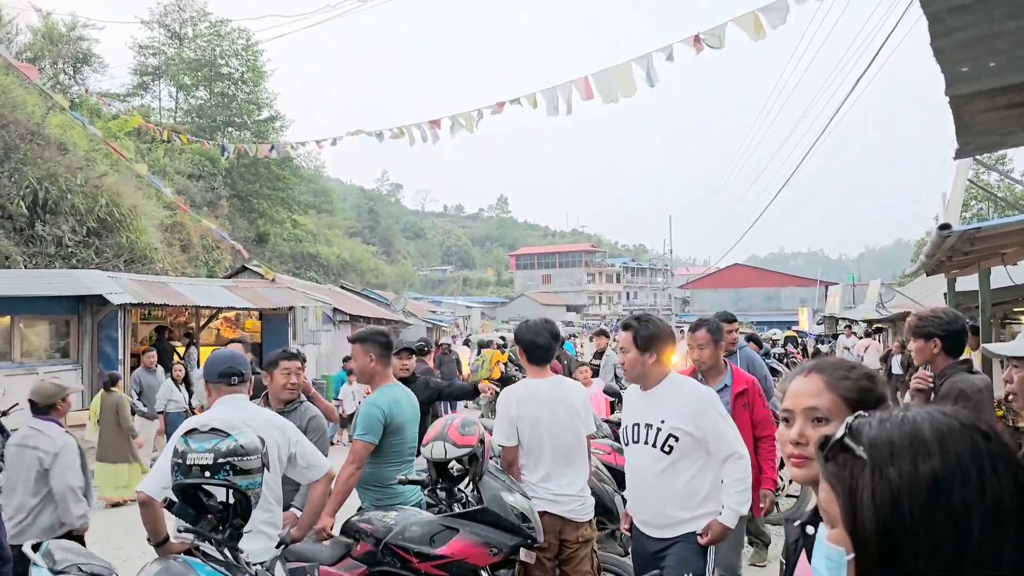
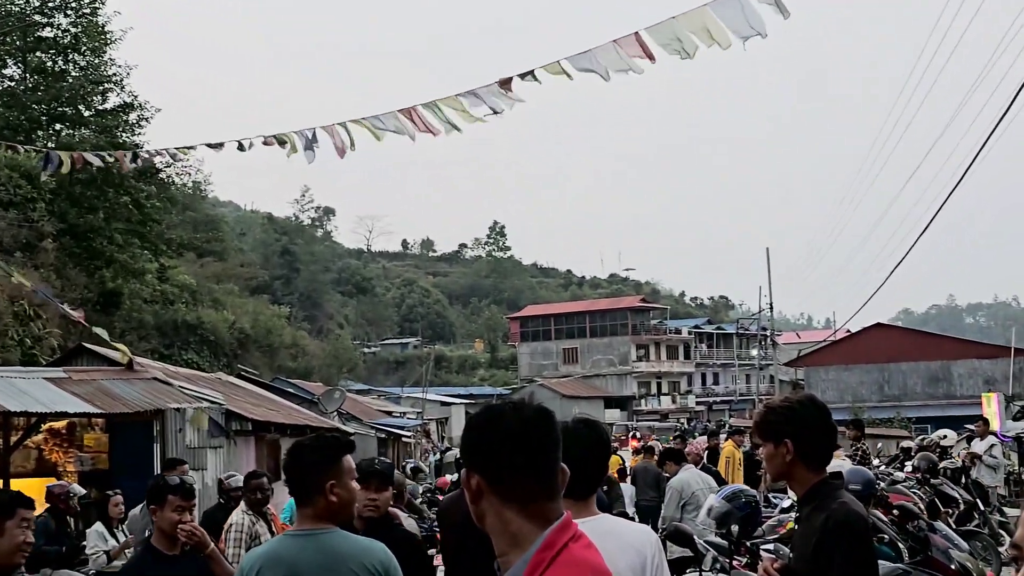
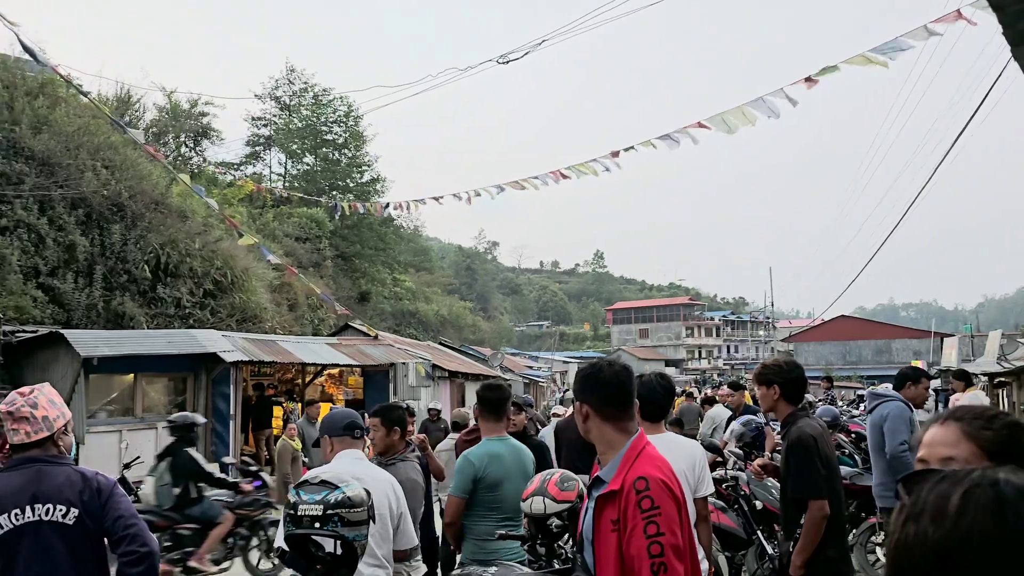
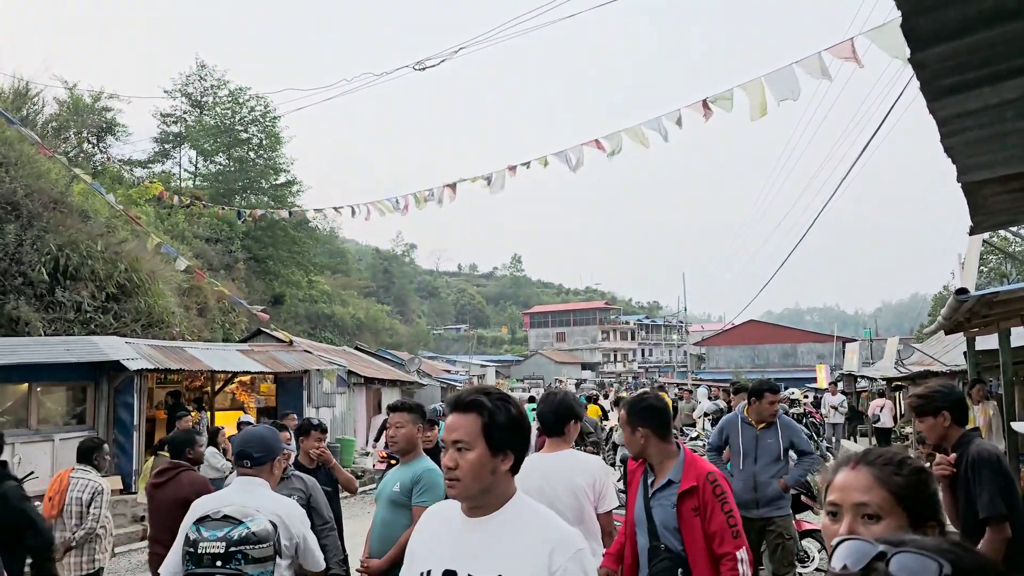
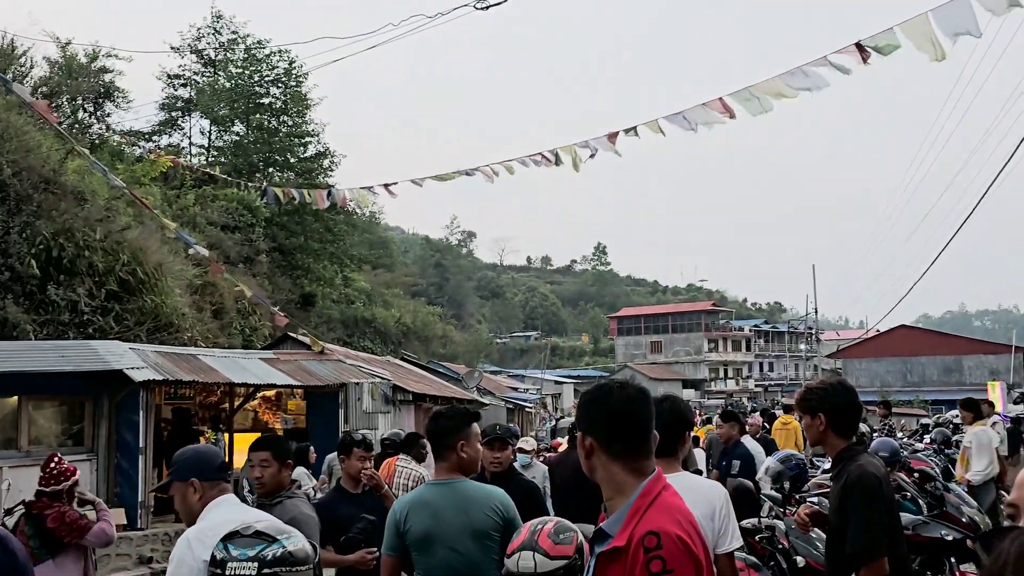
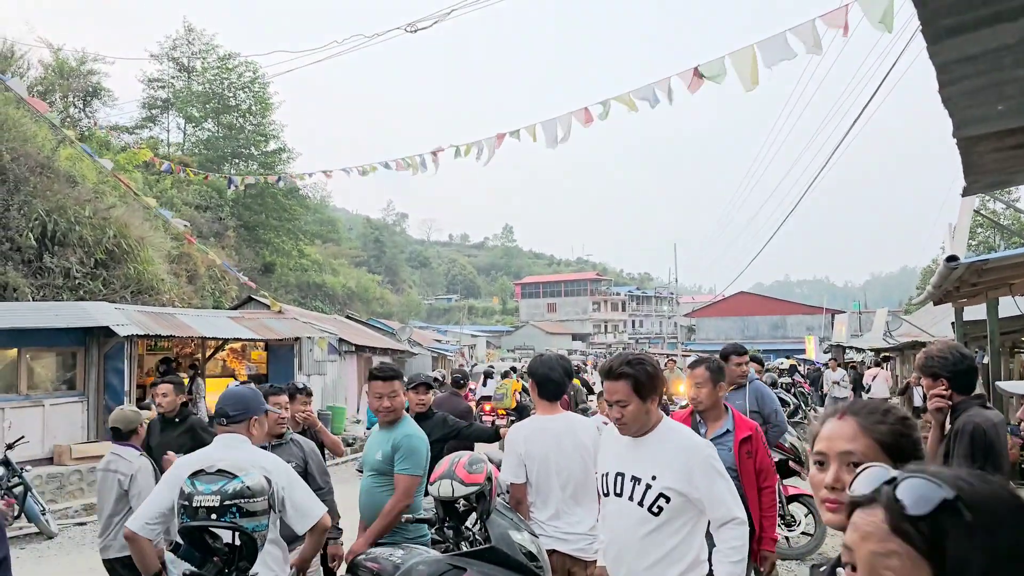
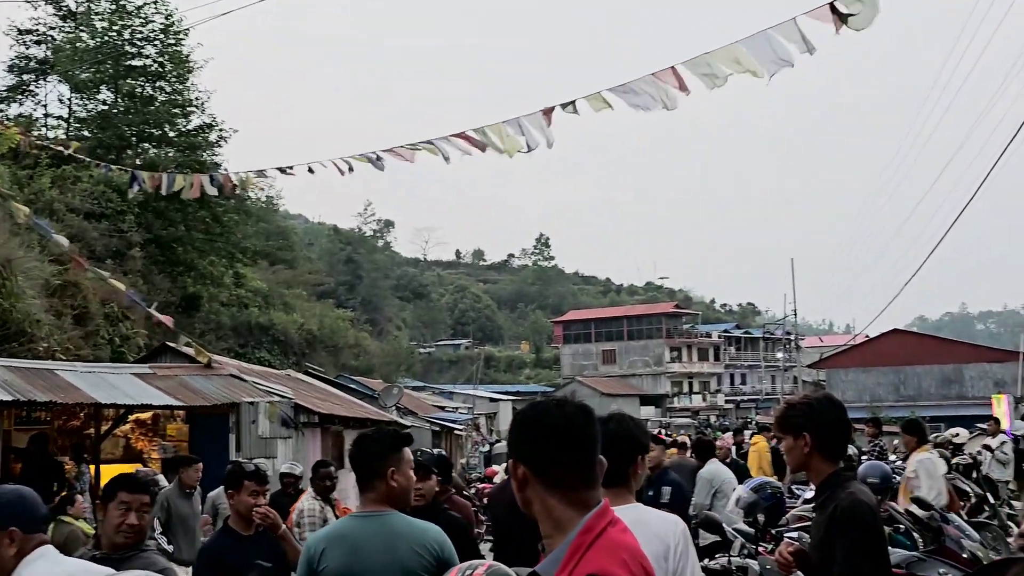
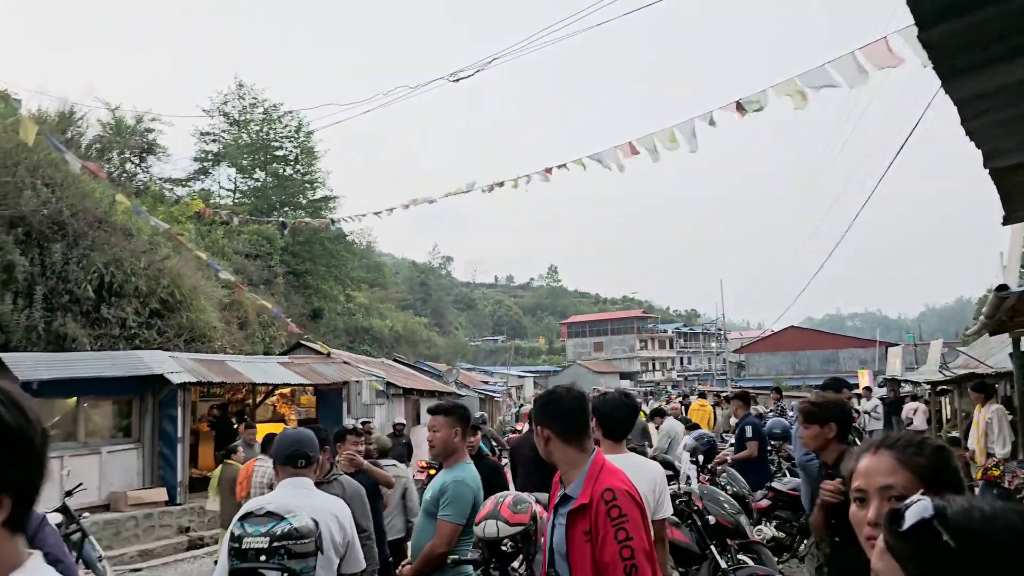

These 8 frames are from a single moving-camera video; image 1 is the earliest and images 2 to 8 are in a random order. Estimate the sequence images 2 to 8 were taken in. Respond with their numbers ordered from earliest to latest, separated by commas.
6, 4, 8, 3, 5, 7, 2
